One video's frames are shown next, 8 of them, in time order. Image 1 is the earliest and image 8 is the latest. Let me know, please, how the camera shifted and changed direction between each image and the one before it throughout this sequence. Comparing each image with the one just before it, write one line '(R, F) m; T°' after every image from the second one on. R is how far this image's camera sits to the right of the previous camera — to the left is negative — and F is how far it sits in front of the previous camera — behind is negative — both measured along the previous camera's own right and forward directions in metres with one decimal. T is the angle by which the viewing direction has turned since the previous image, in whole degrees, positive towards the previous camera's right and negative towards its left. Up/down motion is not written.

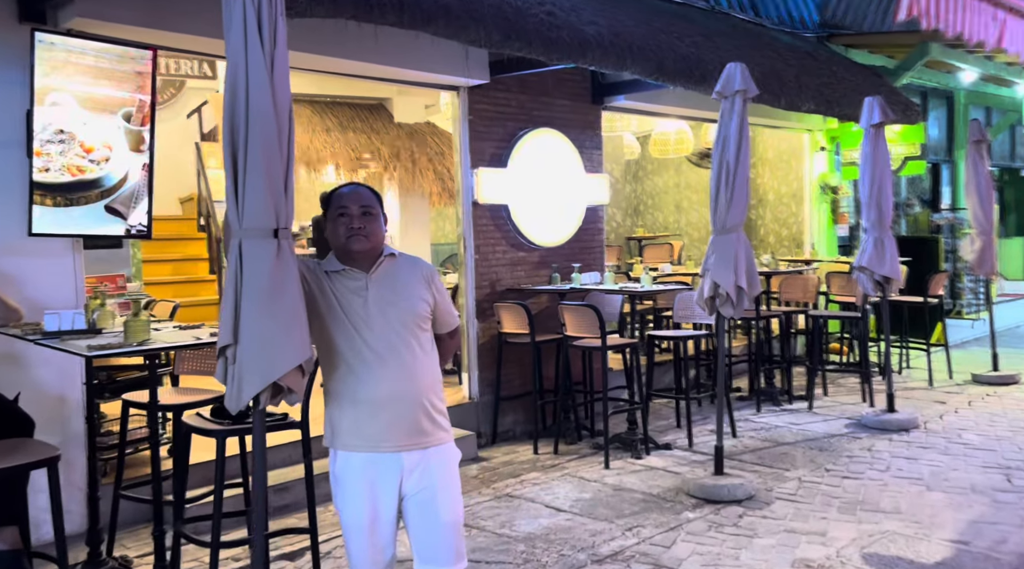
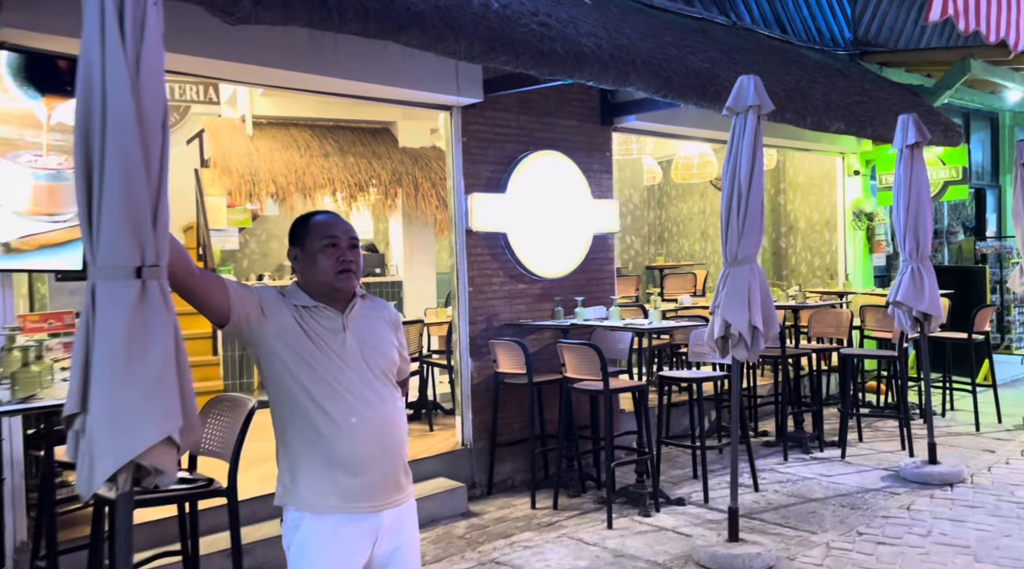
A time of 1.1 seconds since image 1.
(+0.3, +0.6) m; -2°
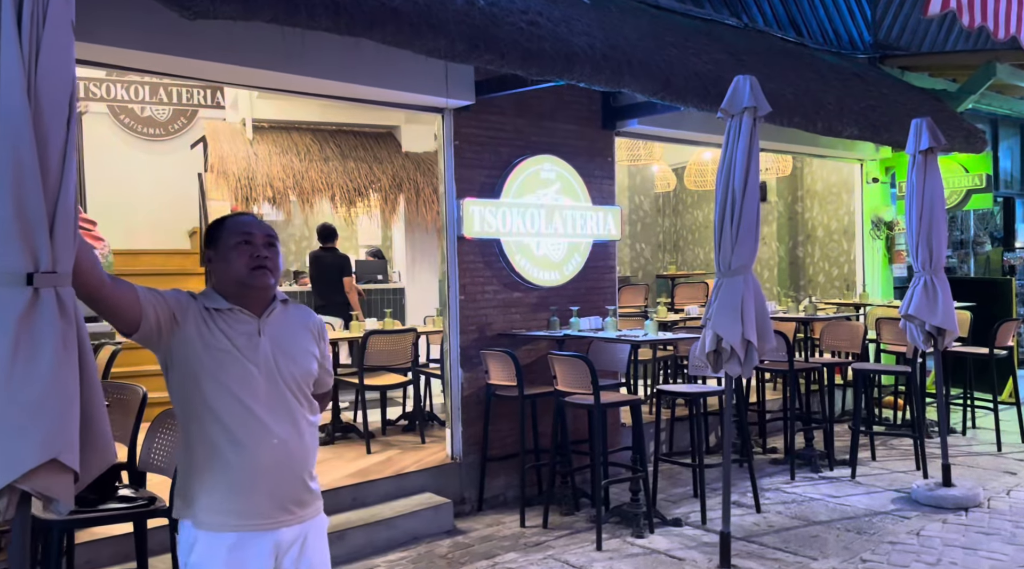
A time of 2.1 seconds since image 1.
(+0.2, +0.2) m; -2°
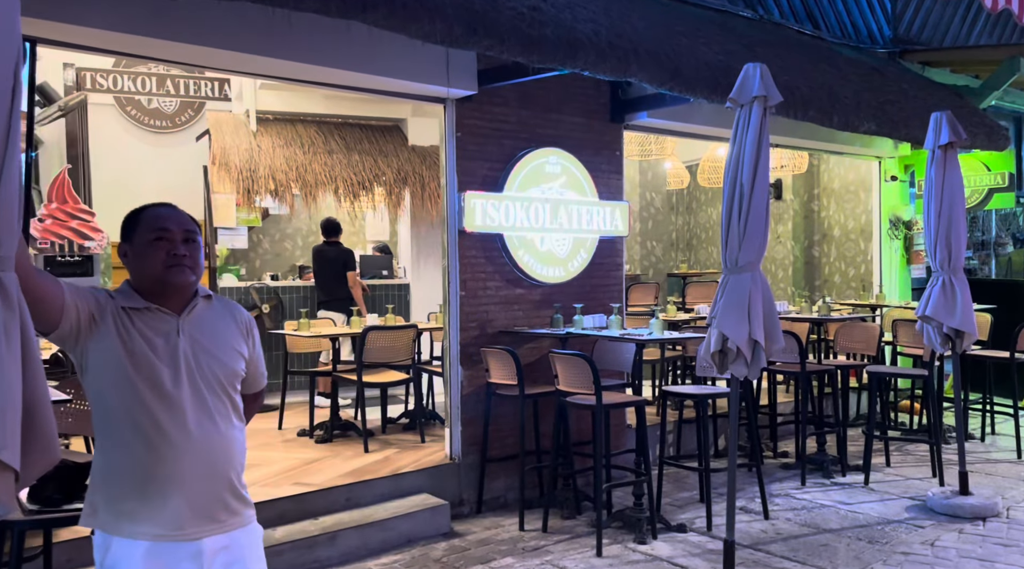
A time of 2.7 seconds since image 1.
(+0.1, +0.2) m; -1°
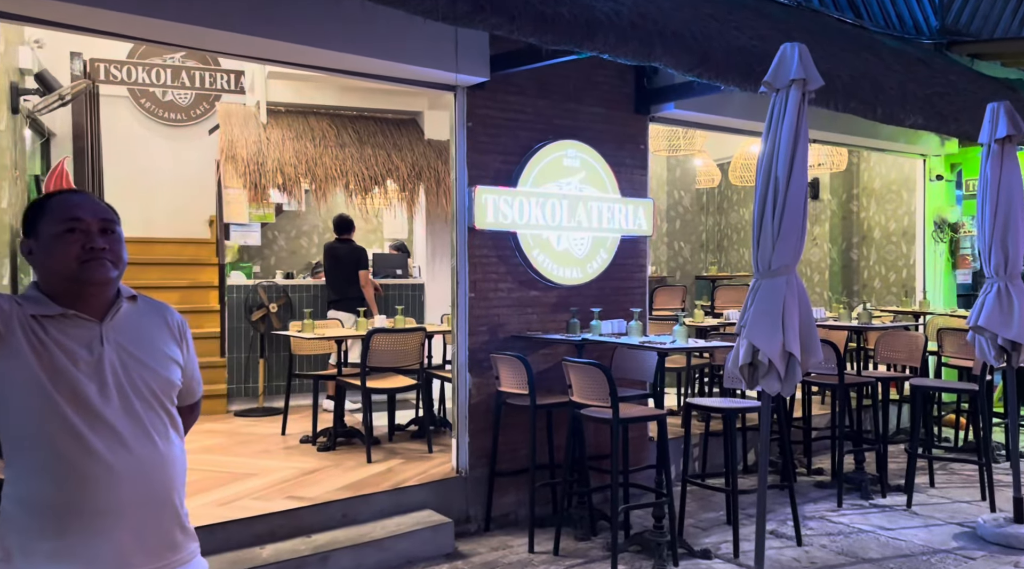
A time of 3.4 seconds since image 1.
(+0.1, +0.4) m; -2°
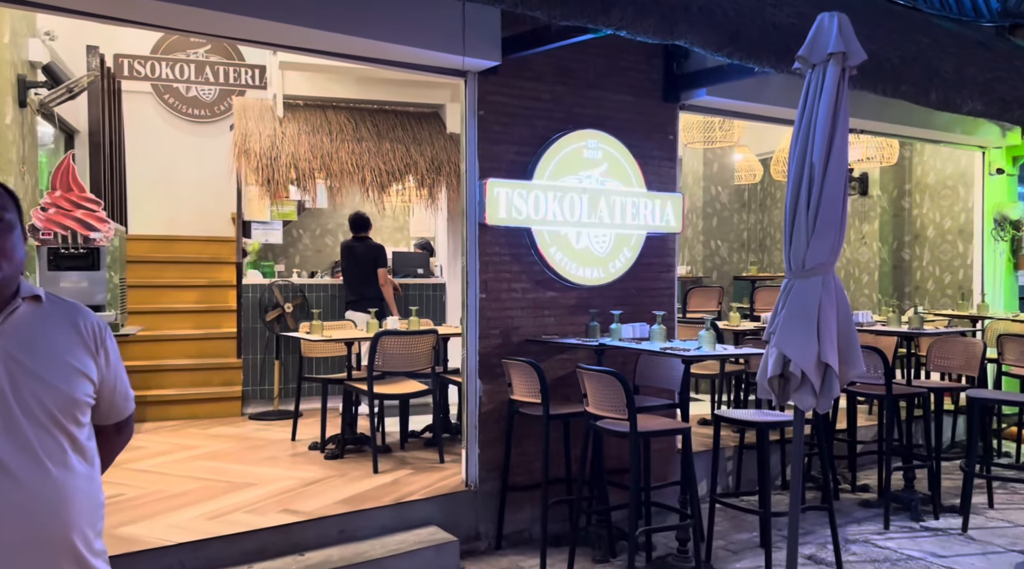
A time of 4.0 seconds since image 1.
(+0.2, +0.4) m; -3°
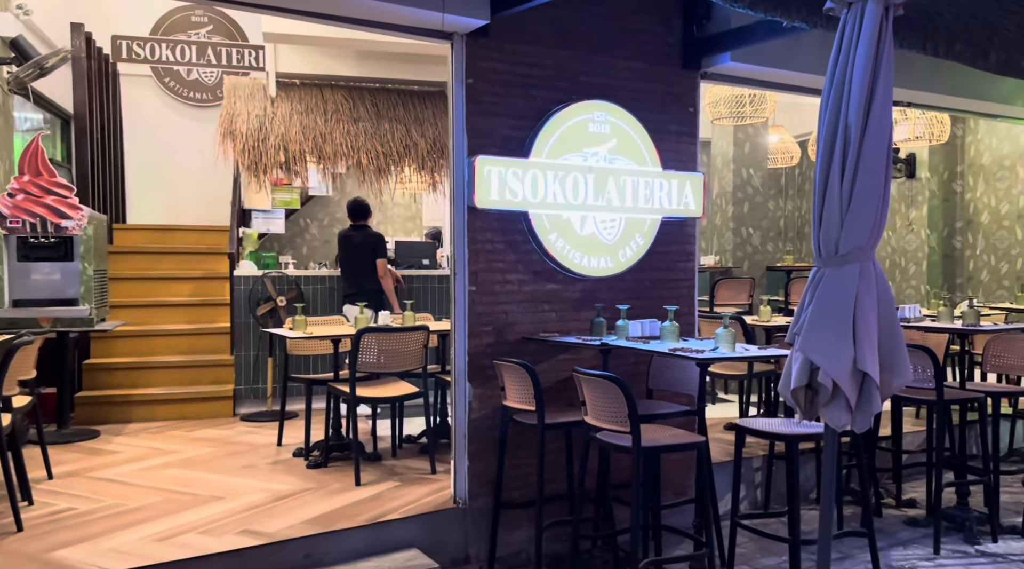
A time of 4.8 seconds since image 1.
(+0.2, +0.6) m; -3°
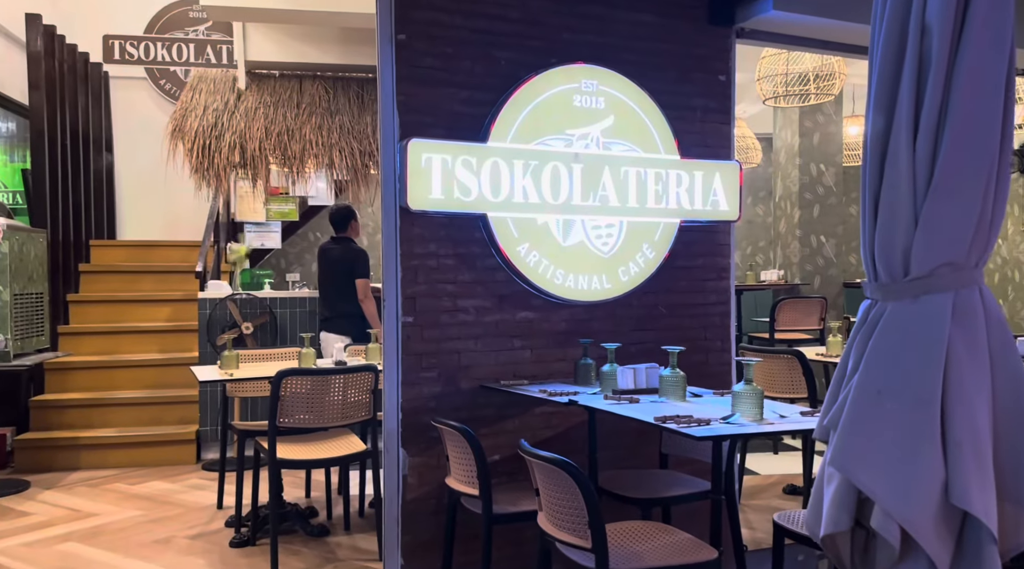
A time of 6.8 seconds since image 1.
(+0.5, +1.2) m; -6°
